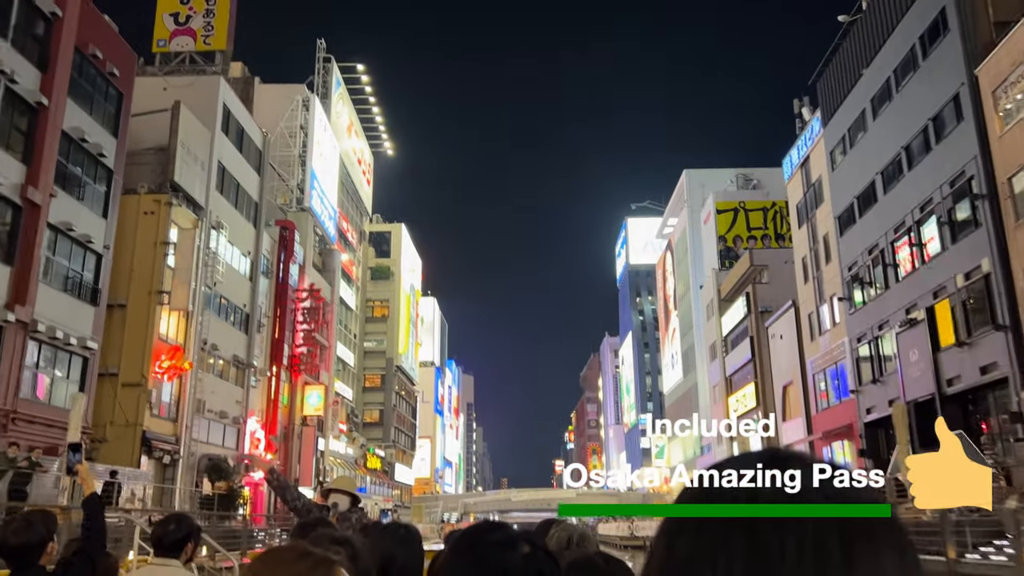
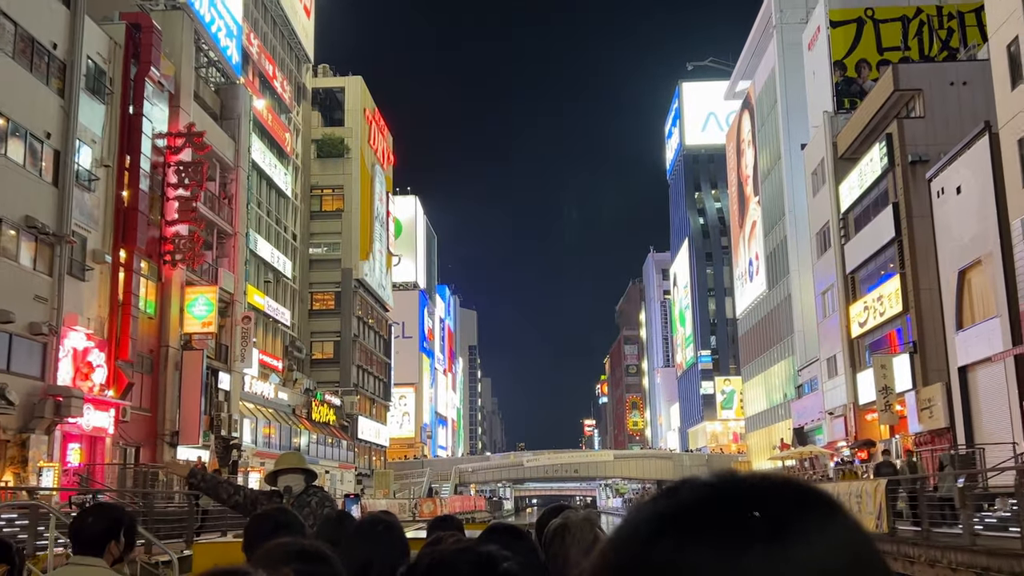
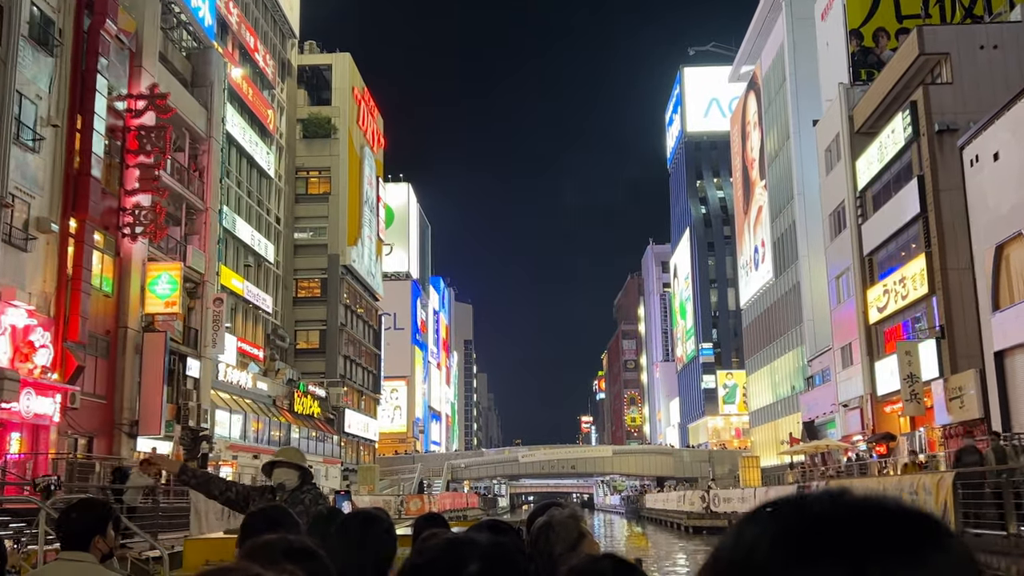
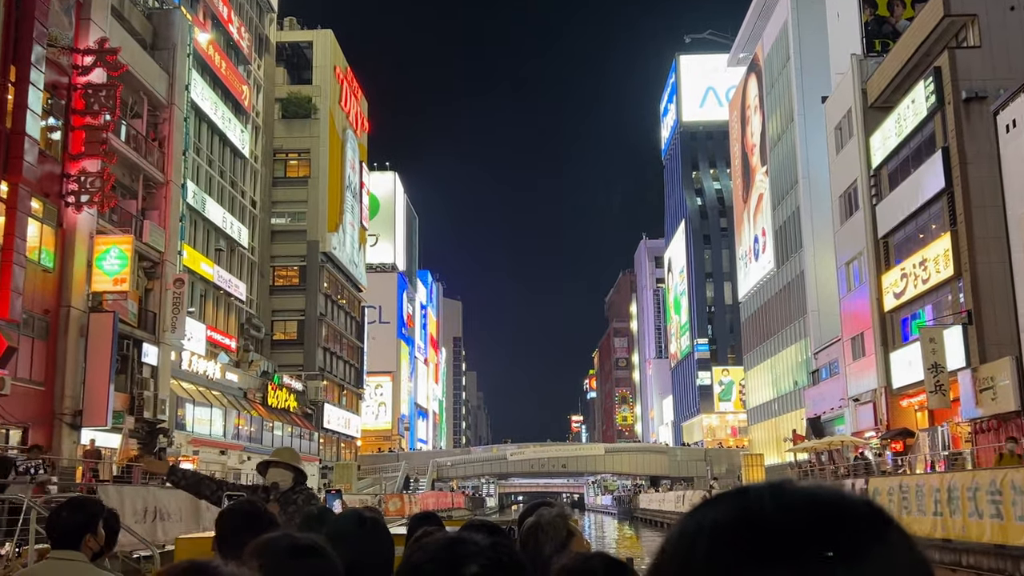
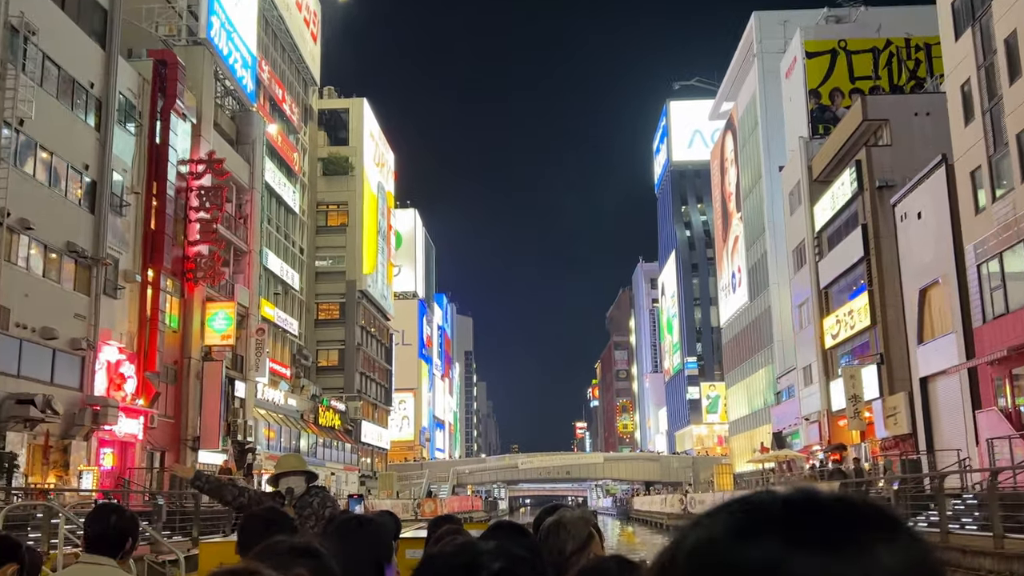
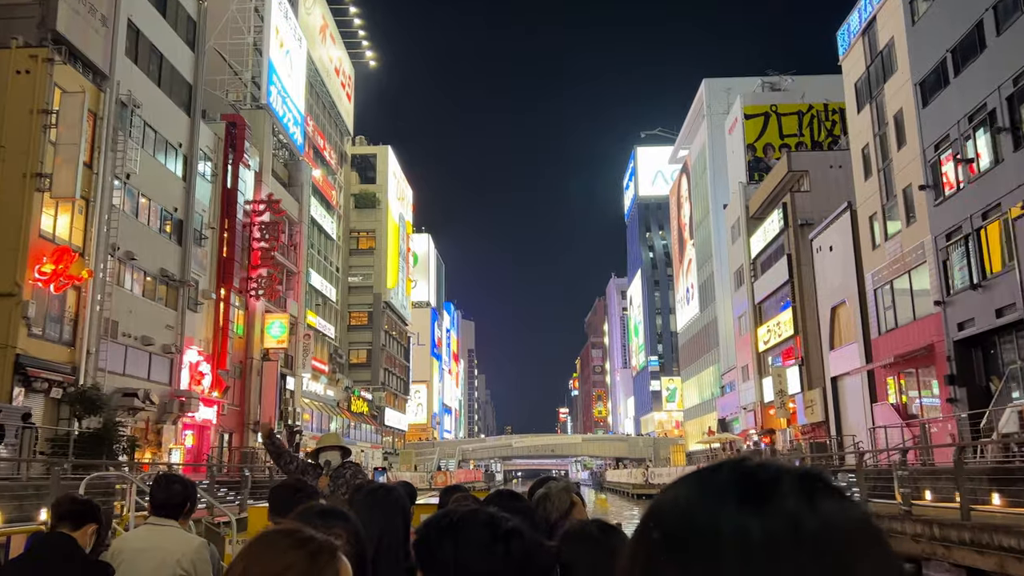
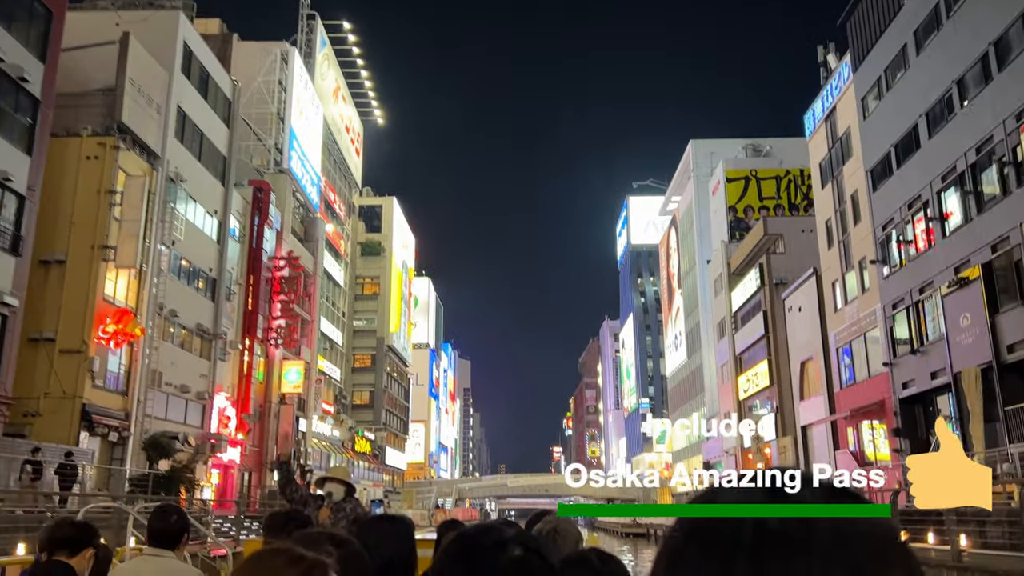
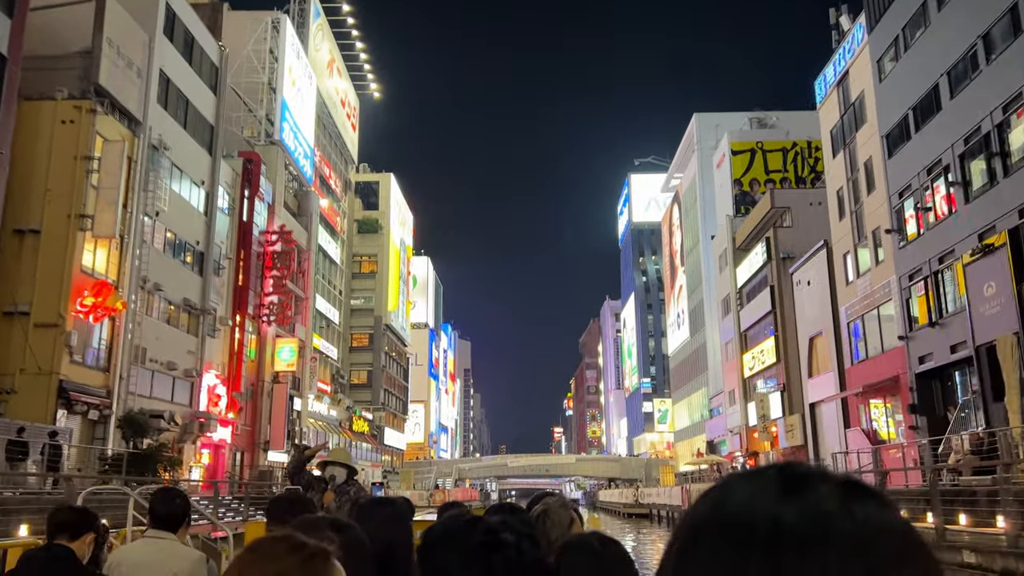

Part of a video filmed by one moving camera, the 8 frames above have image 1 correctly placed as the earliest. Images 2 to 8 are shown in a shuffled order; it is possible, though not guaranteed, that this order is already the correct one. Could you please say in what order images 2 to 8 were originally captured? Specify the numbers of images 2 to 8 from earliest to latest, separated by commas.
7, 8, 6, 5, 2, 3, 4
